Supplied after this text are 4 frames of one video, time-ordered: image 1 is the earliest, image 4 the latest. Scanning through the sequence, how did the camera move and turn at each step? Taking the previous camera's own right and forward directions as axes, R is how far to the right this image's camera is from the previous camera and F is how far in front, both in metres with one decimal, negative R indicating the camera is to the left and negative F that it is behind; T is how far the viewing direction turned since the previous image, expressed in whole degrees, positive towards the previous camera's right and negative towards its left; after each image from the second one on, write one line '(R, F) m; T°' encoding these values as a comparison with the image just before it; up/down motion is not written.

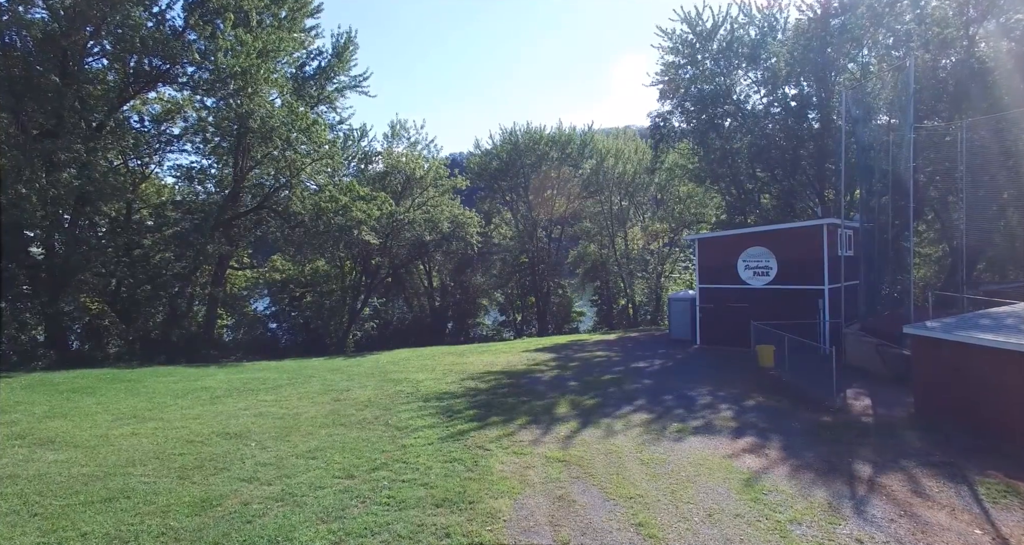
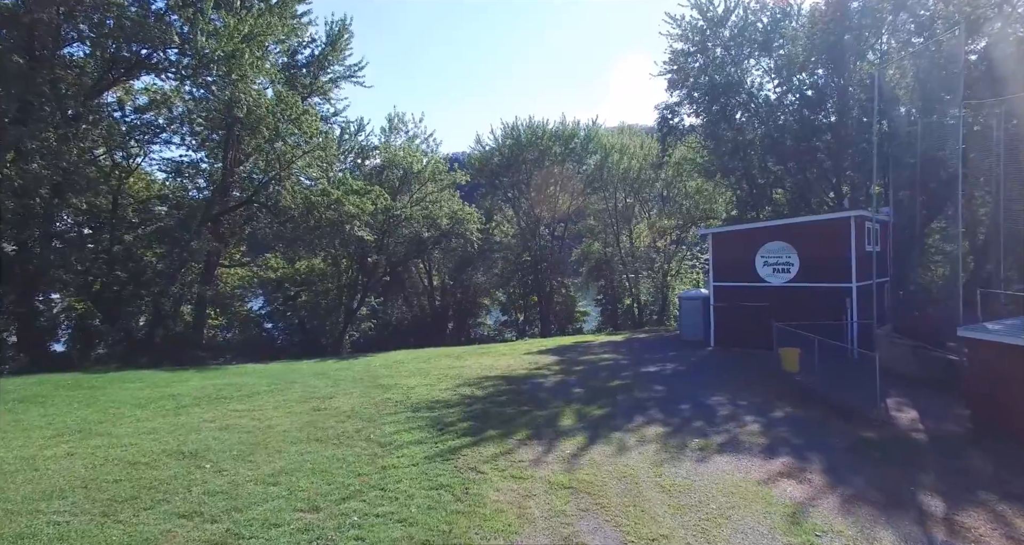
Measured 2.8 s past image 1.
(+0.1, +1.0) m; 0°
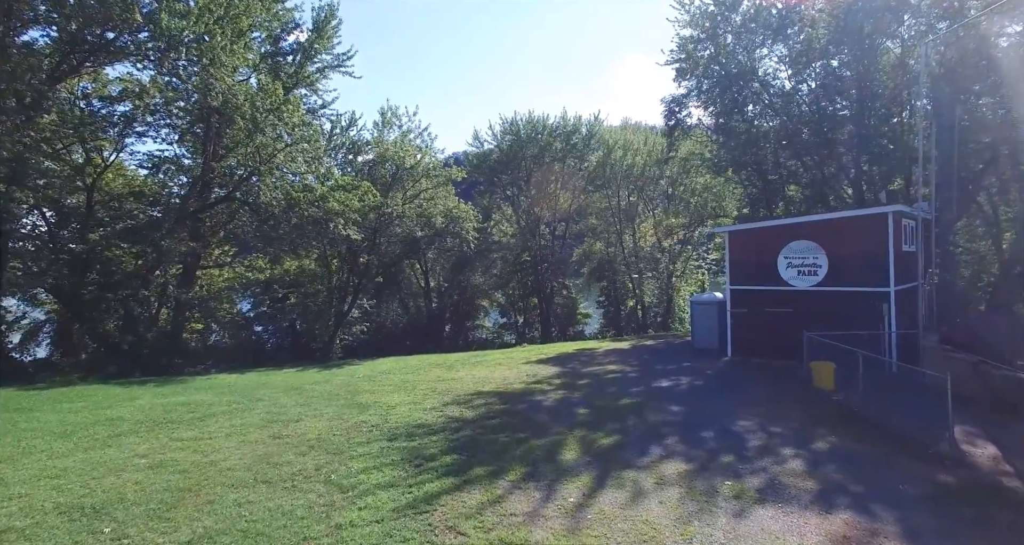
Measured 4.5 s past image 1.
(+0.1, +1.3) m; 0°
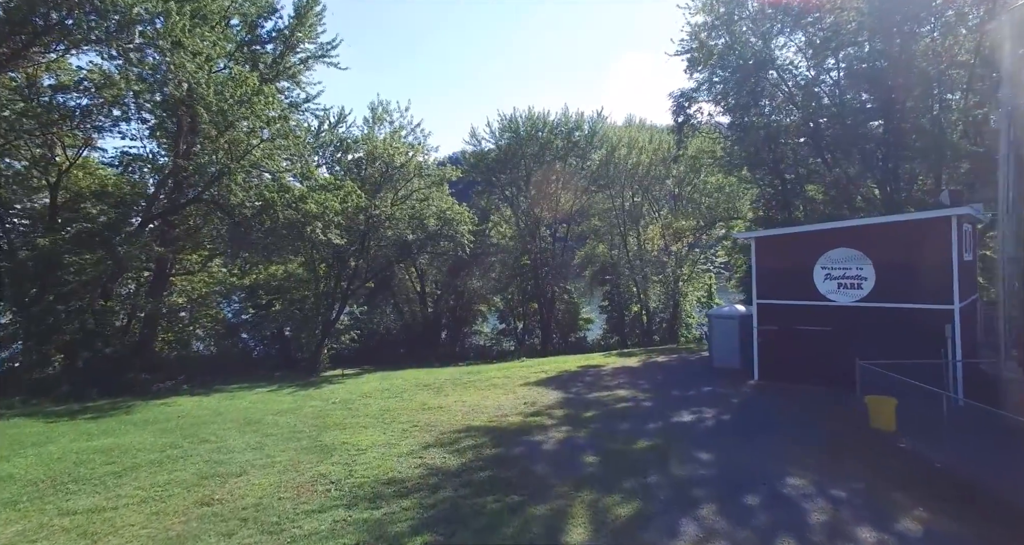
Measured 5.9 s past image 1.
(+0.1, +1.6) m; 0°
